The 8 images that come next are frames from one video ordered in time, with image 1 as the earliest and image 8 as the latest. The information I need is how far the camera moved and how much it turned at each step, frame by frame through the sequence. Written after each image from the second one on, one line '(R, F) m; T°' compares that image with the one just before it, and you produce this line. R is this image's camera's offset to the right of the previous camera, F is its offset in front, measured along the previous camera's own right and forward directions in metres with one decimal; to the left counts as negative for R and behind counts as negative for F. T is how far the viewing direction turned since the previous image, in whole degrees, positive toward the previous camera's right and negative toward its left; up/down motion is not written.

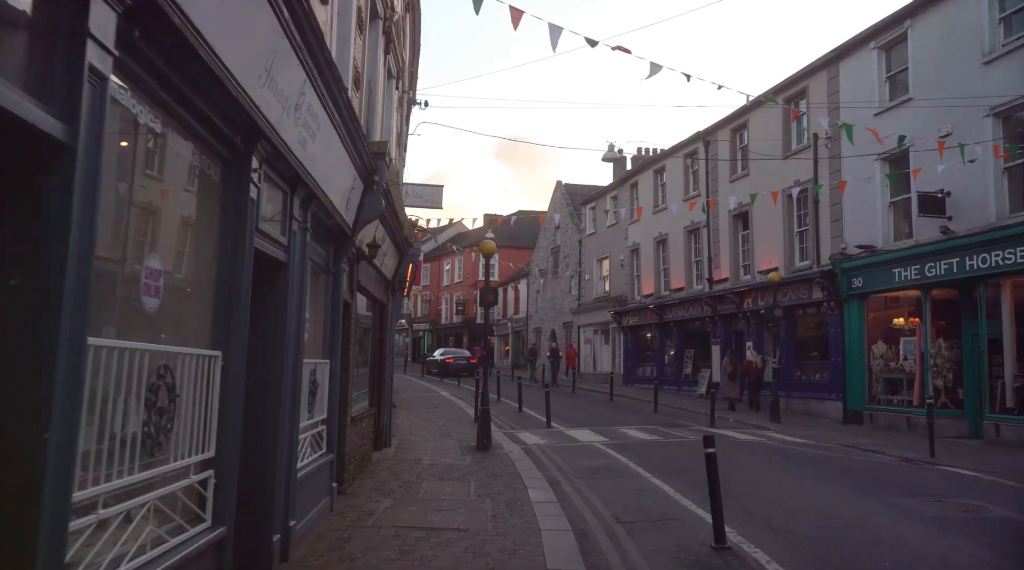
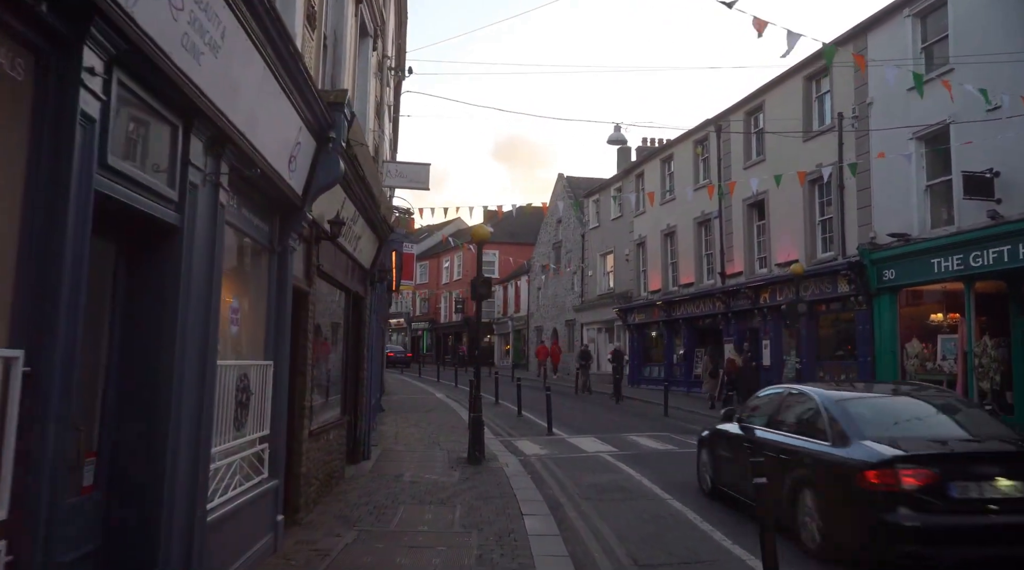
(+0.1, +1.6) m; 0°
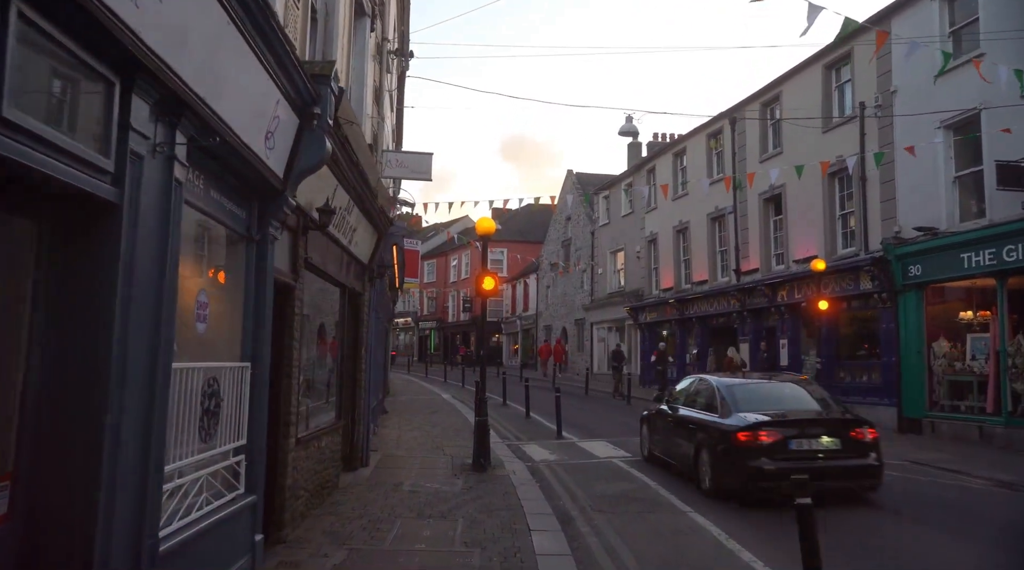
(0.0, +0.7) m; -1°
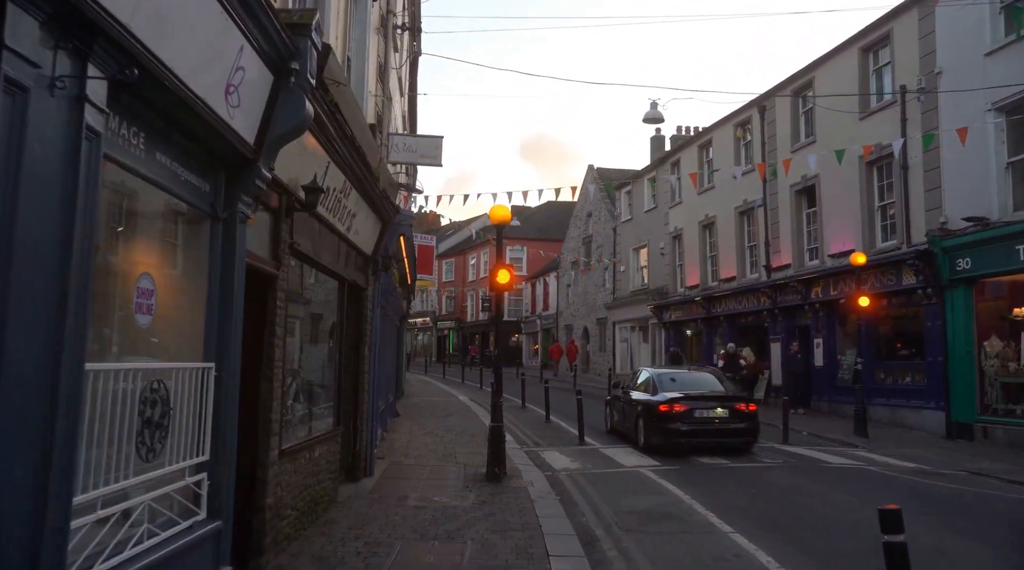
(0.0, +0.9) m; -2°
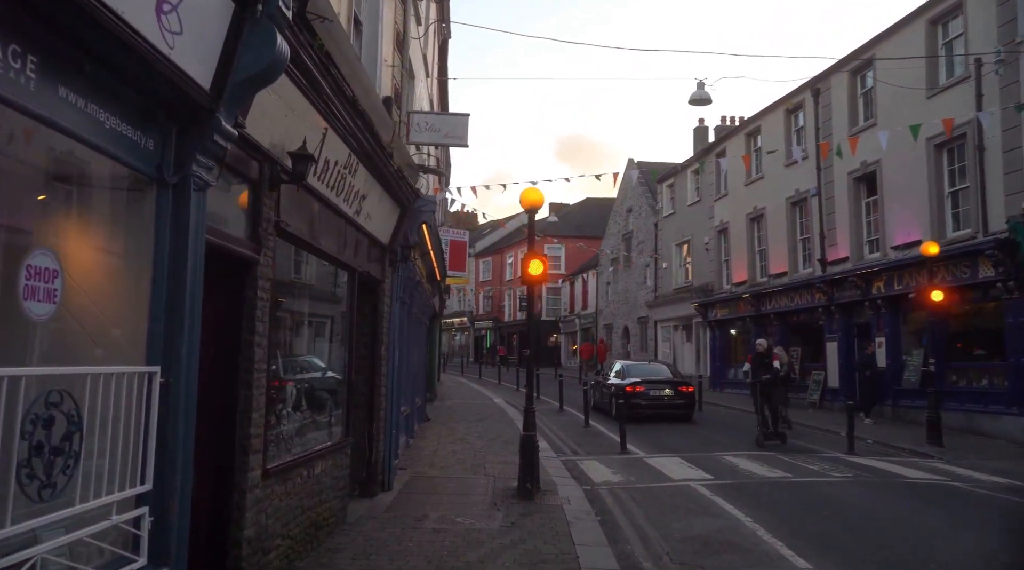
(+0.1, +1.1) m; -3°
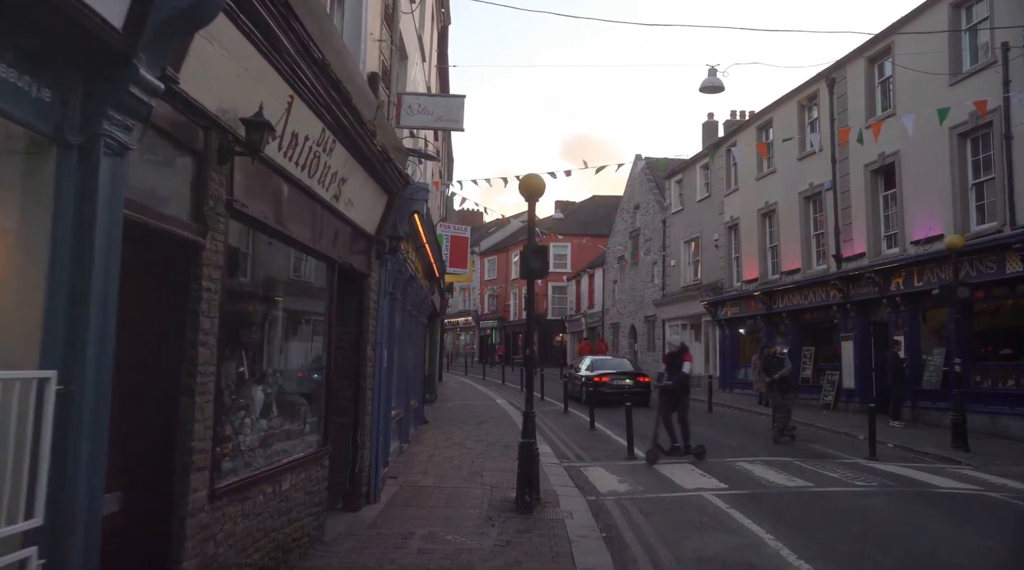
(+0.1, +0.7) m; 0°
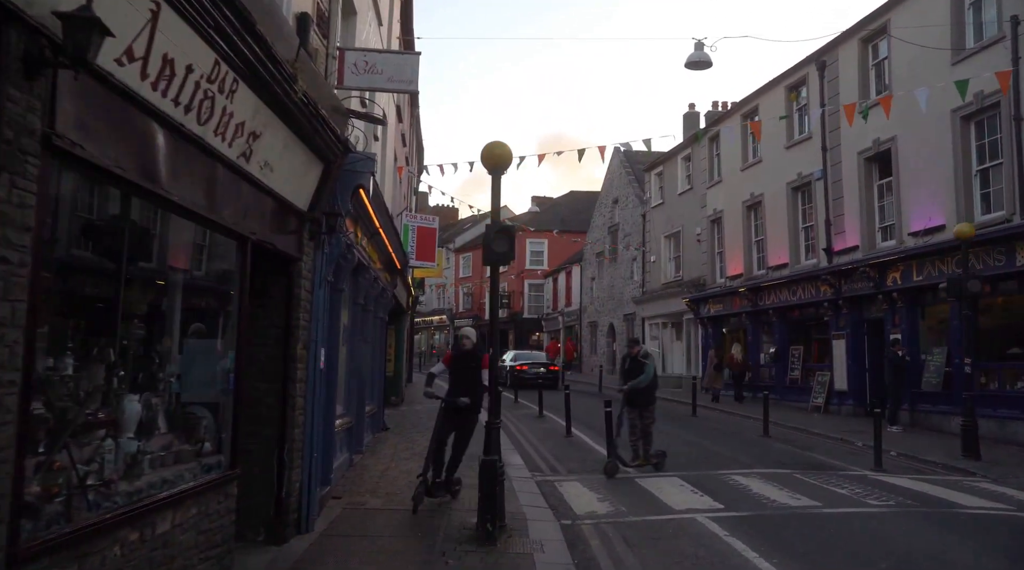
(+0.2, +1.3) m; +2°
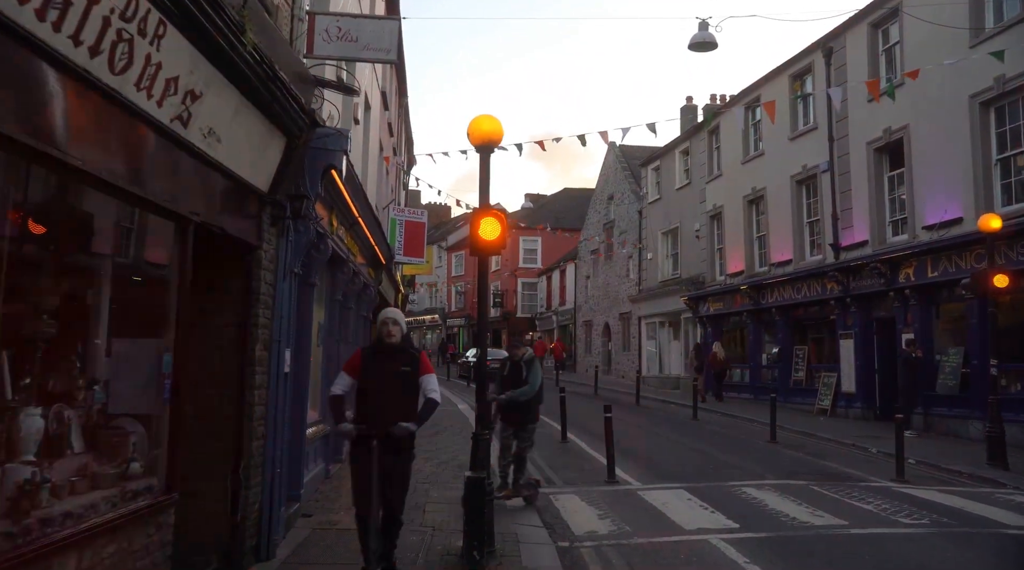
(0.0, +0.8) m; 0°
